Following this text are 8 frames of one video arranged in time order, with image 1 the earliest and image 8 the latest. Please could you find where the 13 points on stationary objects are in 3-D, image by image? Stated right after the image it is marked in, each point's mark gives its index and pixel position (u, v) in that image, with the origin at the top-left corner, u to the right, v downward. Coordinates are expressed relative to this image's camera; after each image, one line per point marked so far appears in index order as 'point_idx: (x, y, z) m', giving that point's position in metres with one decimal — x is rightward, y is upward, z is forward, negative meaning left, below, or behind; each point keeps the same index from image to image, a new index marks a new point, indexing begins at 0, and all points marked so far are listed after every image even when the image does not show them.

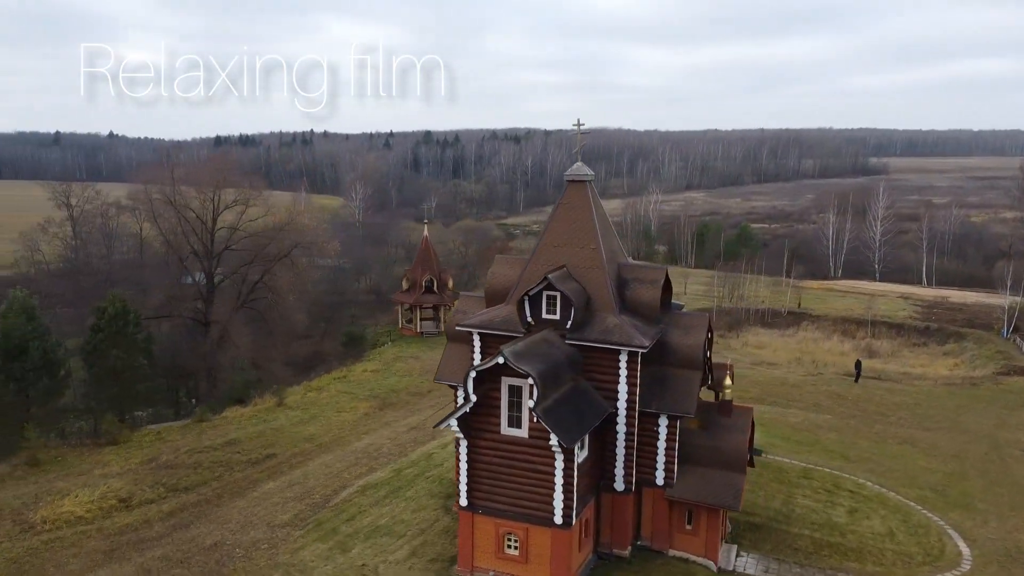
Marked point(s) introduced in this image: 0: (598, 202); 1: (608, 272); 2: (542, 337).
0: (+1.9, +1.9, +16.9) m
1: (+2.0, +0.3, +16.2) m
2: (+0.6, -1.0, +15.3) m
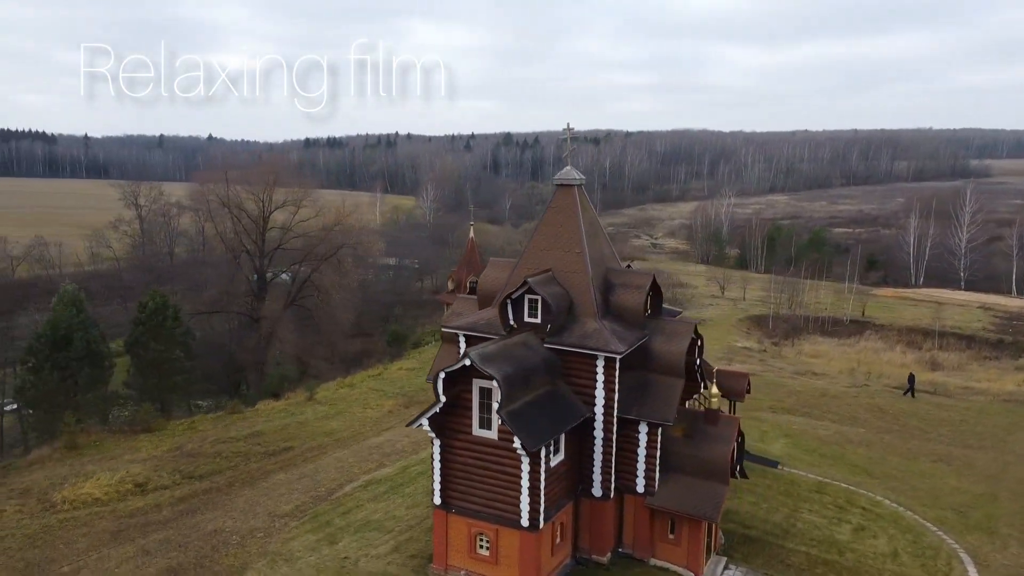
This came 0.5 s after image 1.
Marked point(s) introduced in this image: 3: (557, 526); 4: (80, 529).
0: (+1.6, +1.8, +16.9) m
1: (+1.7, +0.2, +16.2) m
2: (+0.1, -1.0, +15.3) m
3: (+0.9, -4.7, +15.3) m
4: (-9.7, -5.4, +17.6) m
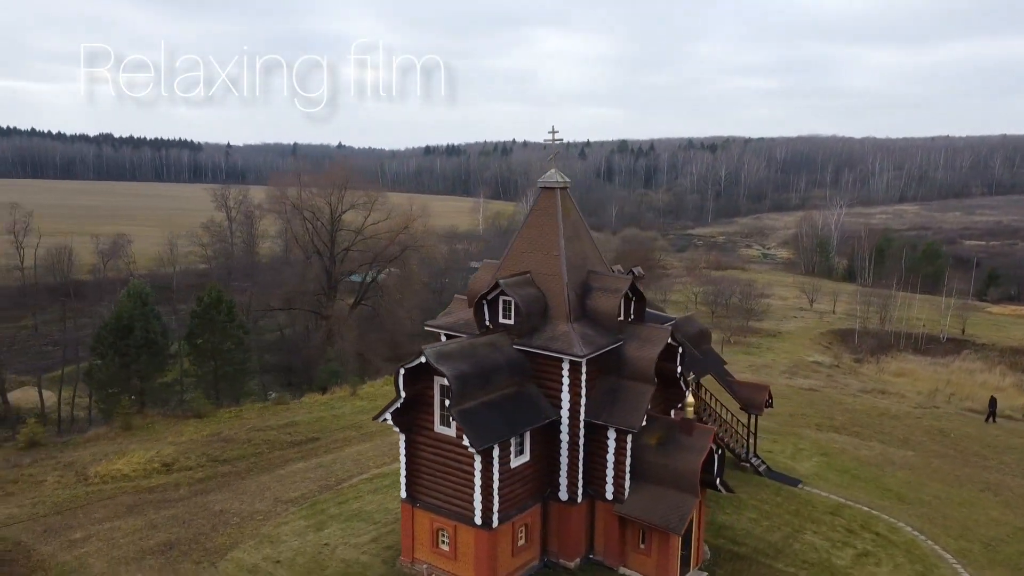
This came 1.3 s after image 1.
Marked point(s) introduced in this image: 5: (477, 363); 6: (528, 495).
0: (+1.3, +1.7, +16.8) m
1: (+1.2, +0.2, +16.1) m
2: (-0.5, -1.0, +15.5) m
3: (+0.1, -4.7, +15.4) m
4: (-10.0, -5.2, +19.2) m
5: (-0.7, -1.4, +14.7) m
6: (+0.3, -4.1, +15.5) m
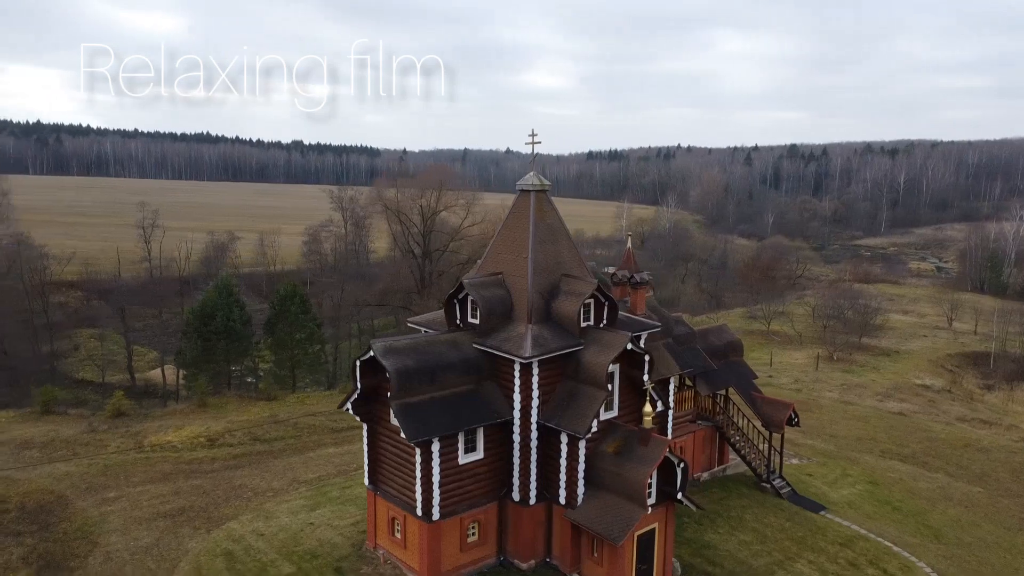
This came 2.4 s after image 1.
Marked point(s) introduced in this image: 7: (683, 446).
0: (+0.8, +1.7, +16.8) m
1: (+0.5, +0.1, +16.1) m
2: (-1.3, -1.0, +15.9) m
3: (-0.9, -4.7, +15.6) m
4: (-10.0, -4.9, +21.5) m
5: (-1.7, -1.4, +15.2) m
6: (-0.6, -4.1, +15.7) m
7: (+4.3, -4.0, +20.0) m
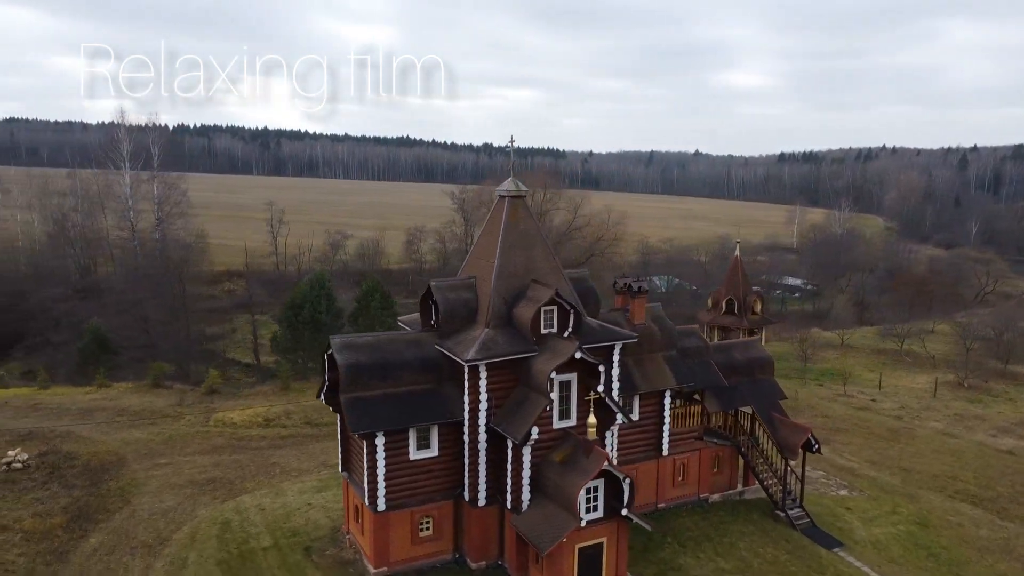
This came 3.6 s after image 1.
0: (+0.2, +1.5, +16.9) m
1: (-0.3, 0.0, +16.3) m
2: (-2.1, -1.0, +16.5) m
3: (-1.9, -4.7, +16.1) m
4: (-9.4, -4.6, +23.9) m
5: (-2.6, -1.4, +15.8) m
6: (-1.6, -4.2, +16.2) m
7: (+4.2, -4.3, +19.1) m
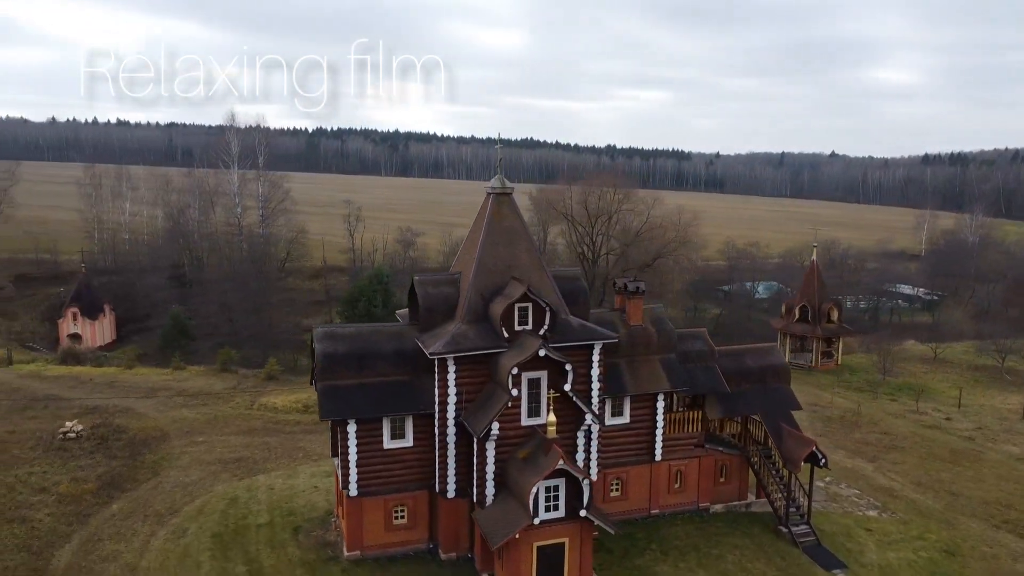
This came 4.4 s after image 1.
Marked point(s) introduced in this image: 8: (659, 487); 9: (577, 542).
0: (-0.1, +1.6, +16.9) m
1: (-0.7, +0.1, +16.4) m
2: (-2.5, -0.9, +16.9) m
3: (-2.5, -4.6, +16.5) m
4: (-8.7, -4.3, +25.4) m
5: (-3.2, -1.2, +16.4) m
6: (-2.2, -4.0, +16.5) m
7: (+4.0, -4.3, +18.5) m
8: (+3.4, -4.7, +18.4) m
9: (+1.3, -5.0, +15.2) m
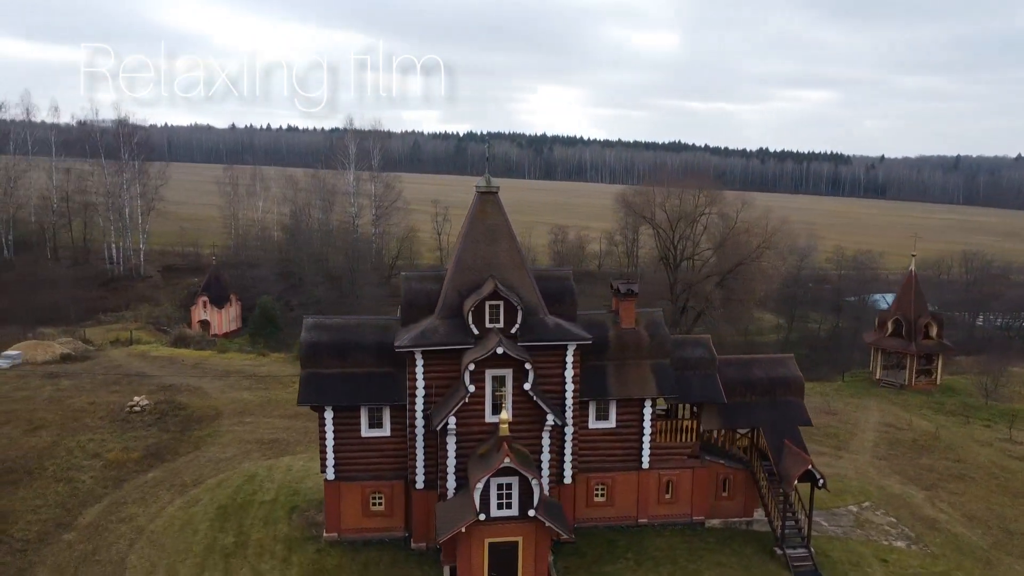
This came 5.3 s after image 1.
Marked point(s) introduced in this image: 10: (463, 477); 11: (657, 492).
0: (-0.5, +1.7, +17.1) m
1: (-1.2, +0.2, +16.7) m
2: (-2.9, -0.8, +17.5) m
3: (-3.1, -4.5, +17.1) m
4: (-7.5, -4.1, +27.0) m
5: (-3.7, -1.1, +17.1) m
6: (-2.7, -3.9, +17.0) m
7: (+3.7, -4.4, +17.9) m
8: (+3.1, -4.7, +17.8) m
9: (+0.4, -4.9, +15.1) m
10: (-1.0, -3.8, +15.7) m
11: (+3.3, -4.7, +17.9) m
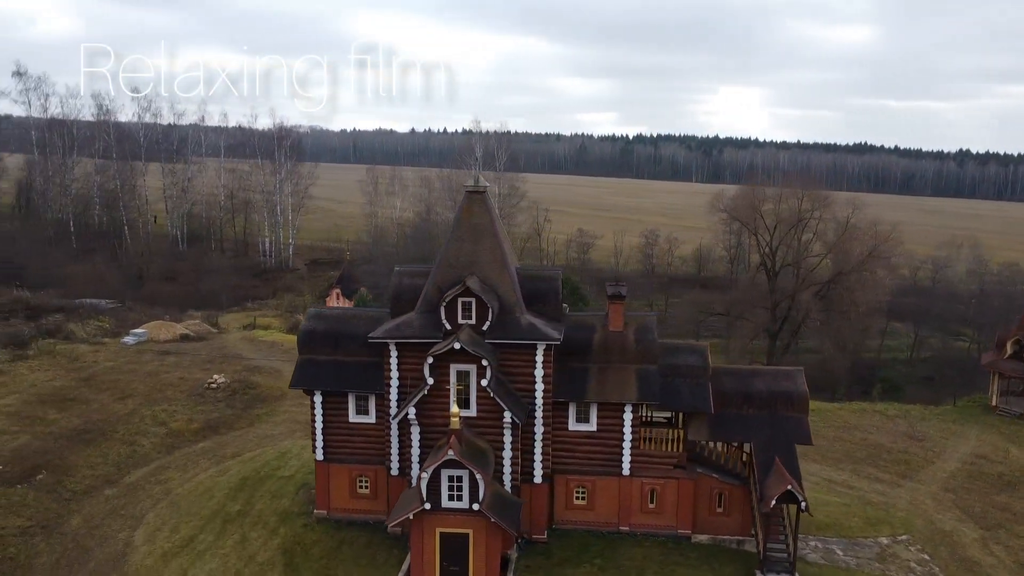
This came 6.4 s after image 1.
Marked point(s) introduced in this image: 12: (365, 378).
0: (-0.8, +1.7, +17.4) m
1: (-1.6, +0.3, +17.2) m
2: (-3.2, -0.6, +18.4) m
3: (-3.5, -4.3, +18.0) m
4: (-5.8, -3.8, +28.6) m
5: (-4.0, -0.9, +18.1) m
6: (-3.2, -3.8, +17.9) m
7: (+3.3, -4.5, +17.3) m
8: (+2.6, -4.8, +17.4) m
9: (-0.6, -4.9, +15.3) m
10: (-1.8, -3.7, +16.2) m
11: (+2.8, -4.7, +17.4) m
12: (-3.2, -2.0, +17.6) m
